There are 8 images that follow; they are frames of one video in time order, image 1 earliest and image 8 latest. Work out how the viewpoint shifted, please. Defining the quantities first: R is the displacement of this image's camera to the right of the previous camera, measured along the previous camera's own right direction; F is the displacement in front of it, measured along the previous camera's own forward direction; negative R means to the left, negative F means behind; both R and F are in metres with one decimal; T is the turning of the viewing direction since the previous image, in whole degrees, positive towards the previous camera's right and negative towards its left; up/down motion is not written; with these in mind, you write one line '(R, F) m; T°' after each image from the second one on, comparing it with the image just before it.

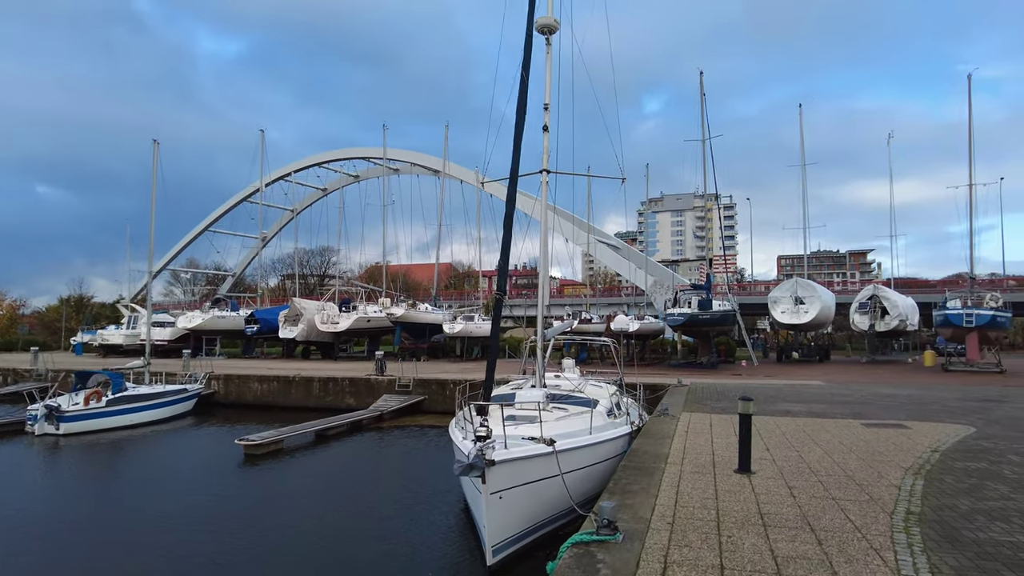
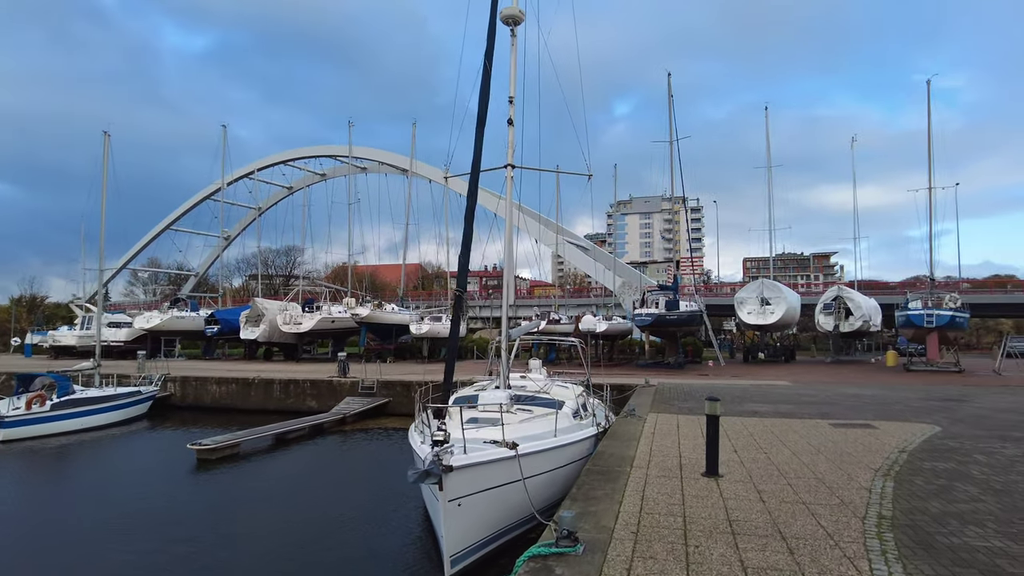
(+0.1, +0.3) m; +3°
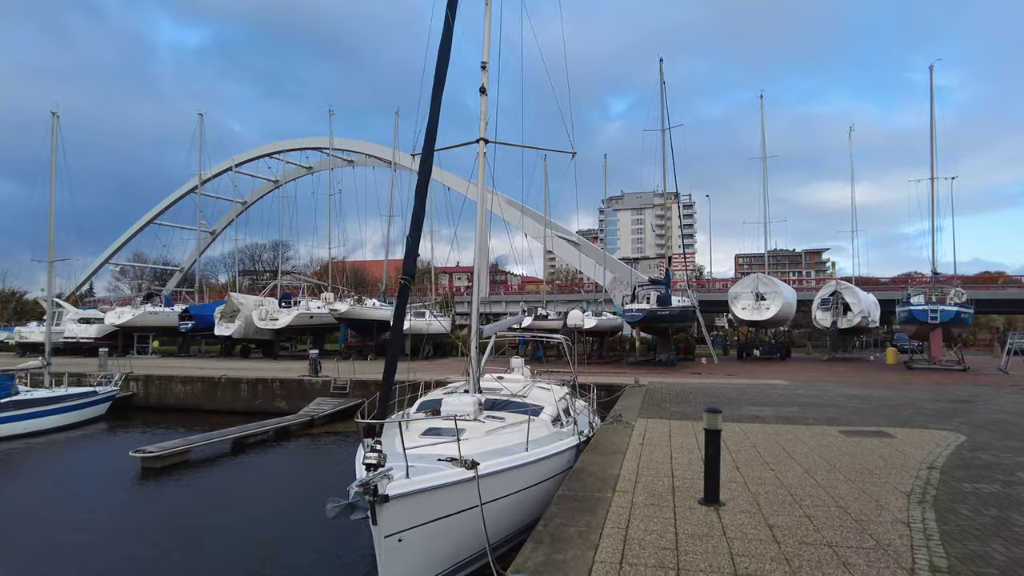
(+0.3, +1.1) m; +1°
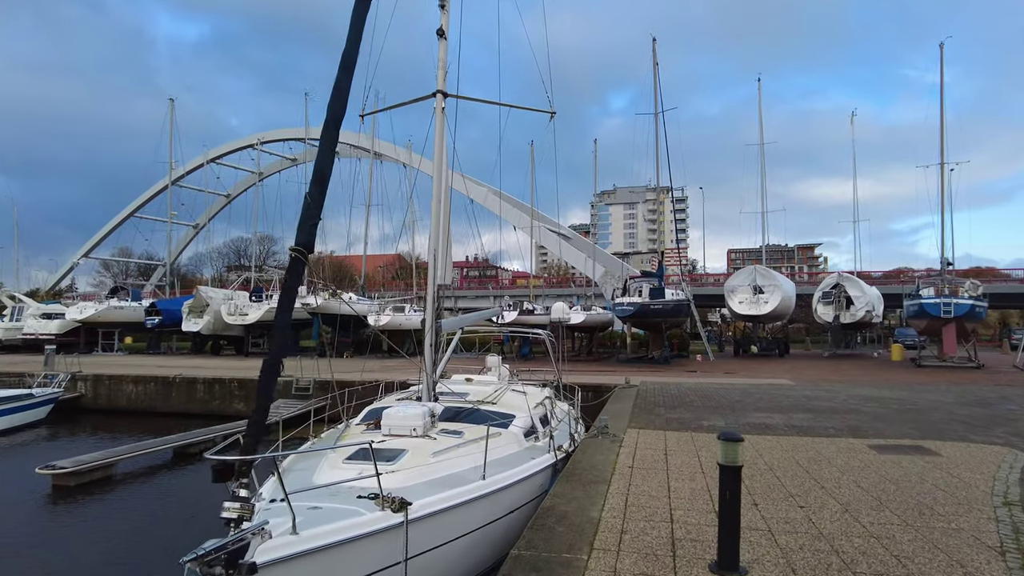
(+0.3, +1.5) m; +1°
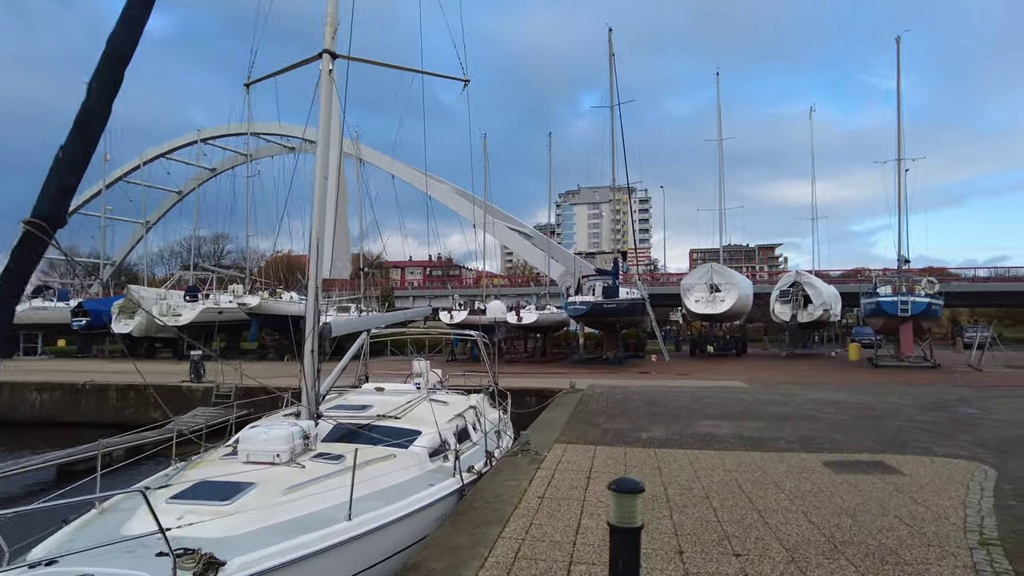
(+0.6, +1.0) m; +3°
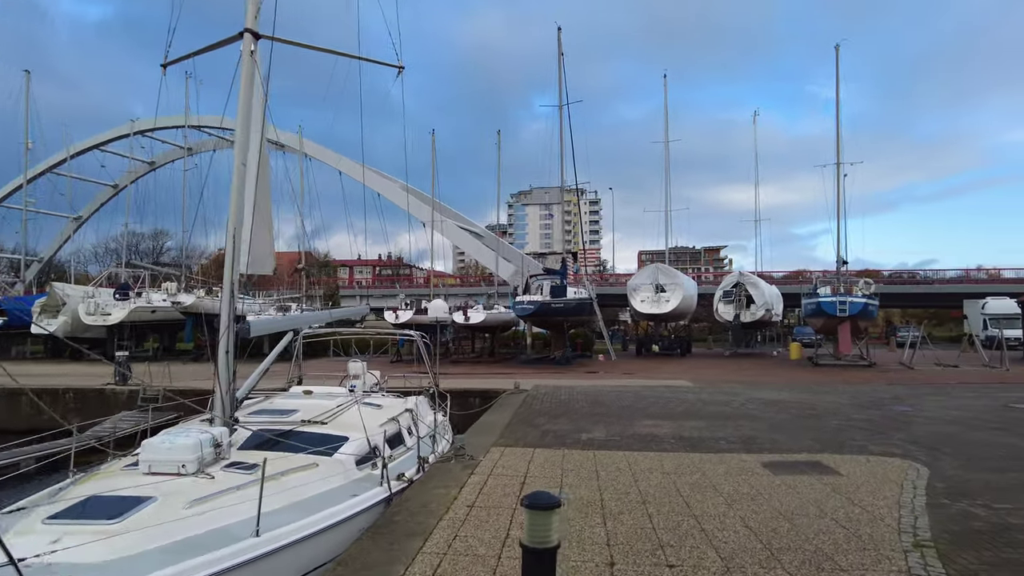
(+0.2, +0.3) m; +4°
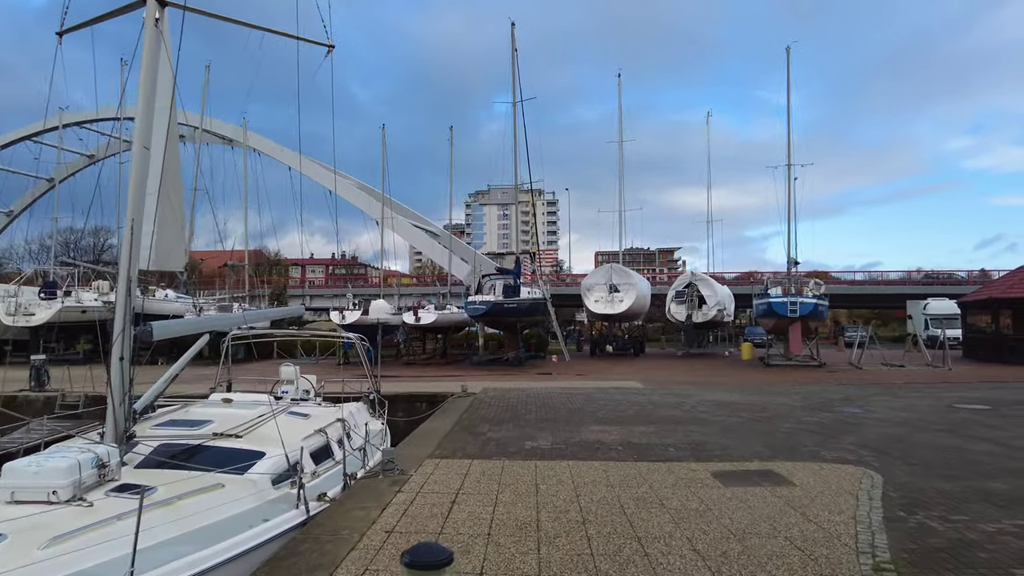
(+0.2, +0.5) m; +4°
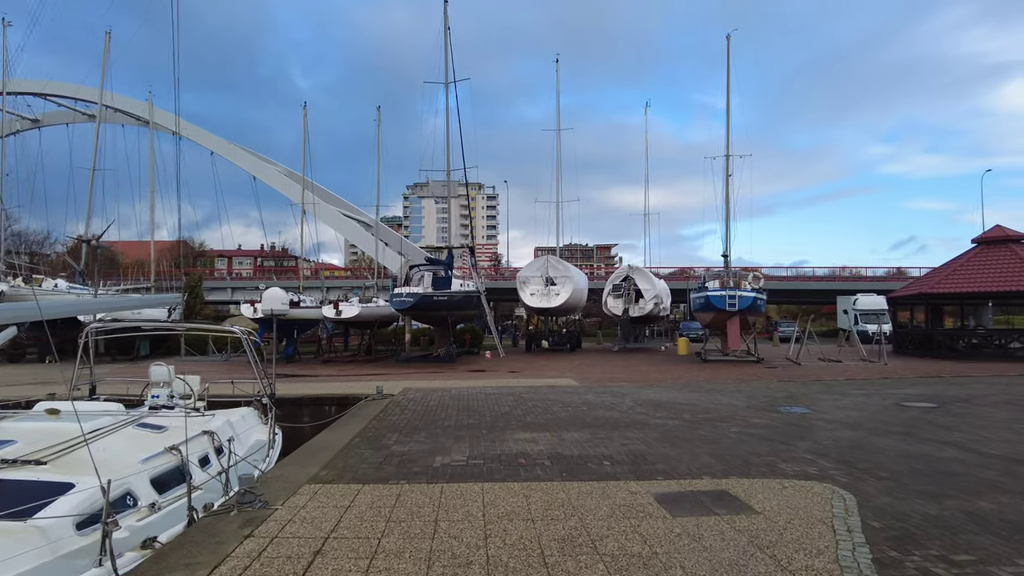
(+0.3, +1.2) m; +5°
